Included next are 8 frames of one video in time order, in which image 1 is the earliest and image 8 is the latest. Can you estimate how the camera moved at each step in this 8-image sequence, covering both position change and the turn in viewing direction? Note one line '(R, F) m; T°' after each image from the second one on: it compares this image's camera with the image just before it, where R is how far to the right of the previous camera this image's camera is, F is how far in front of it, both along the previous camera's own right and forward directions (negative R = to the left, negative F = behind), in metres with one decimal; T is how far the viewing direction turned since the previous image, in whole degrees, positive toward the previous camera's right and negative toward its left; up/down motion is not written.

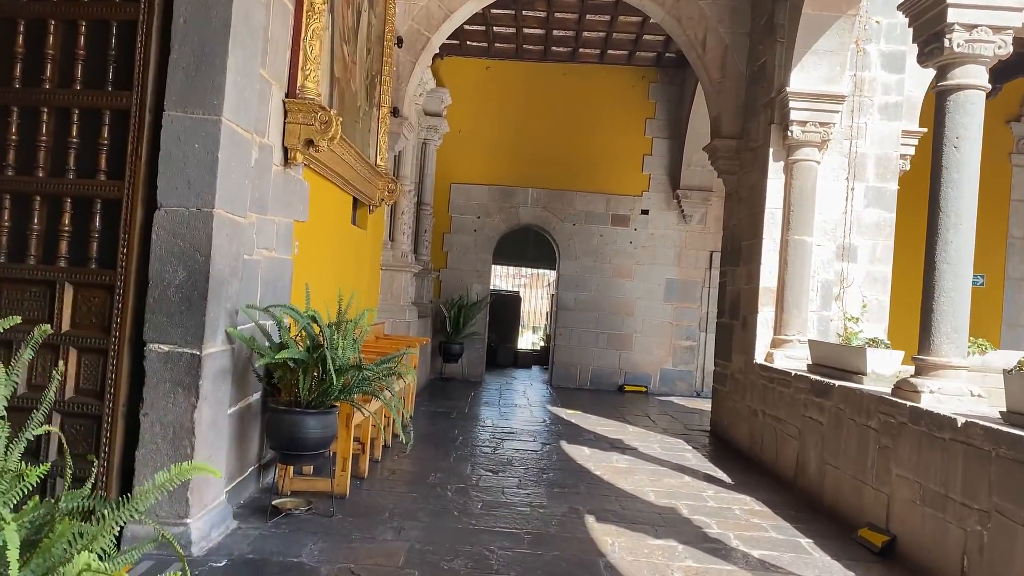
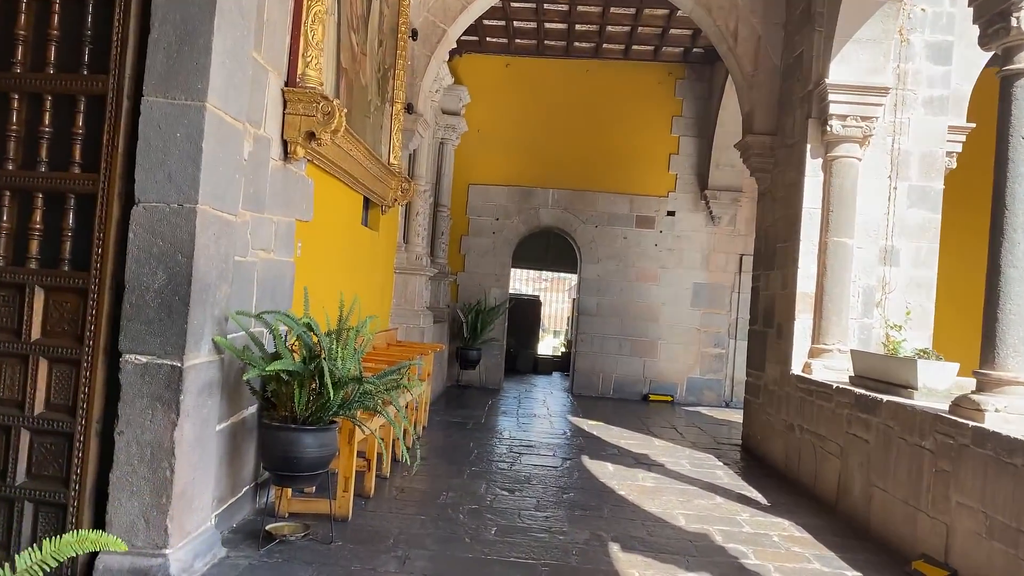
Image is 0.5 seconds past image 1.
(0.0, +0.3) m; -2°
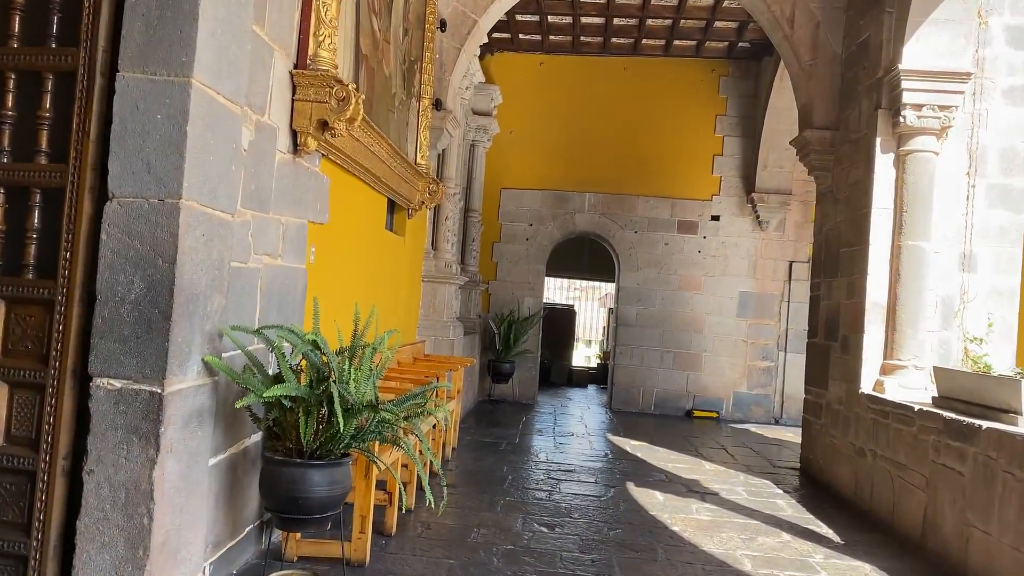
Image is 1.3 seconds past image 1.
(0.0, +0.4) m; -2°
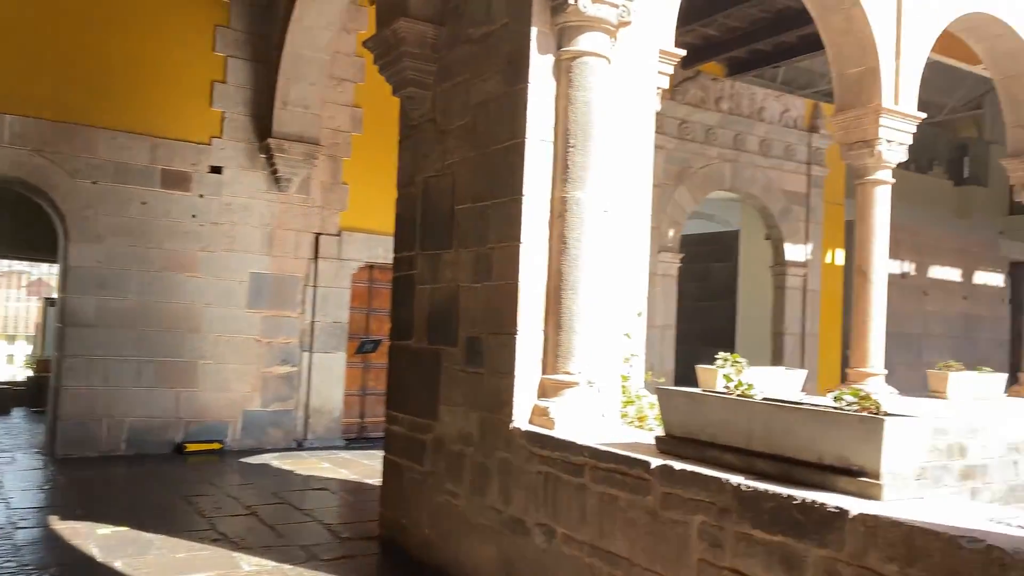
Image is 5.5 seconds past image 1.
(+0.2, +1.9) m; +36°
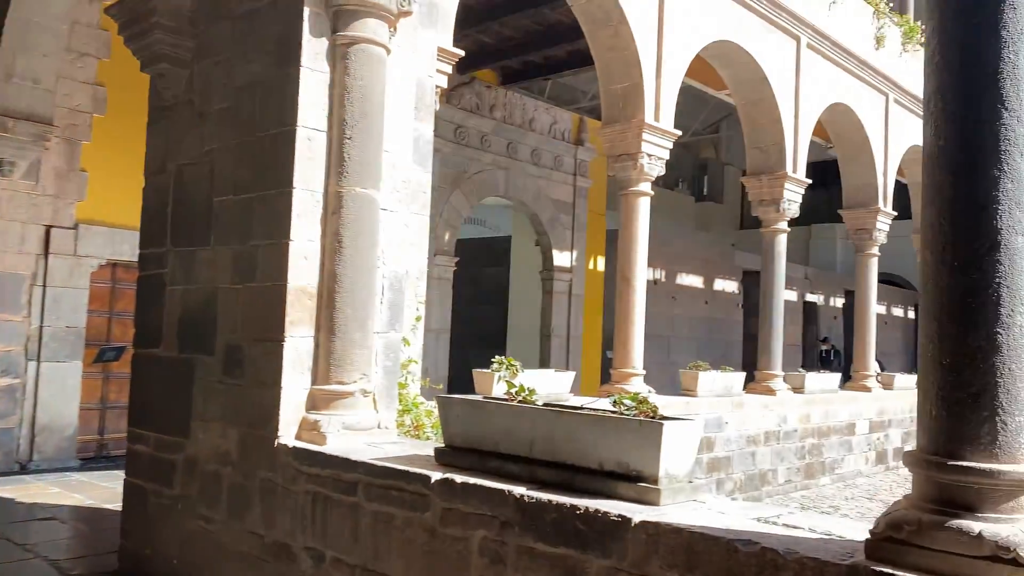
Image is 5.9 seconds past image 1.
(0.0, +0.1) m; +16°
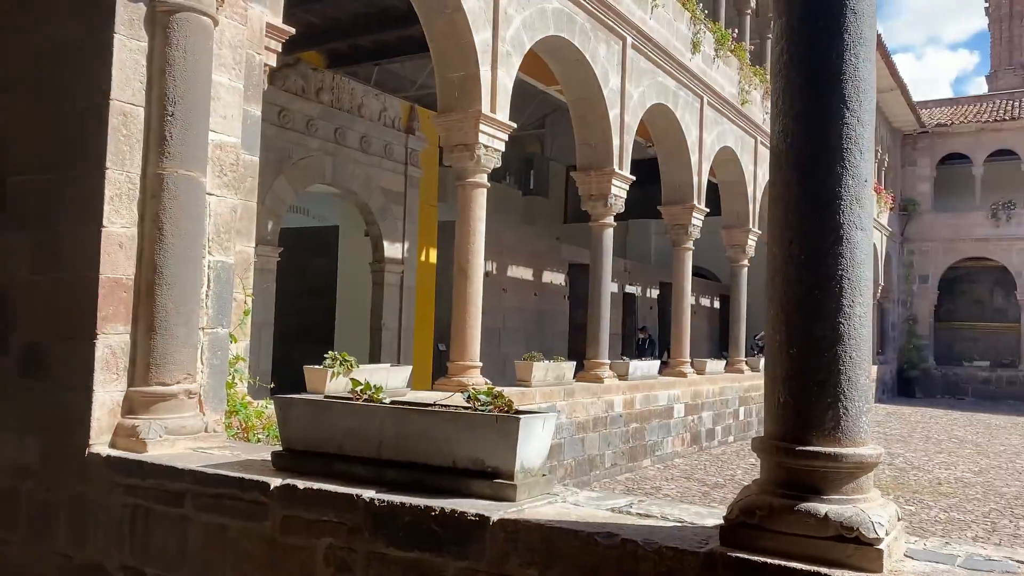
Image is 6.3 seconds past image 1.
(0.0, +0.1) m; +12°
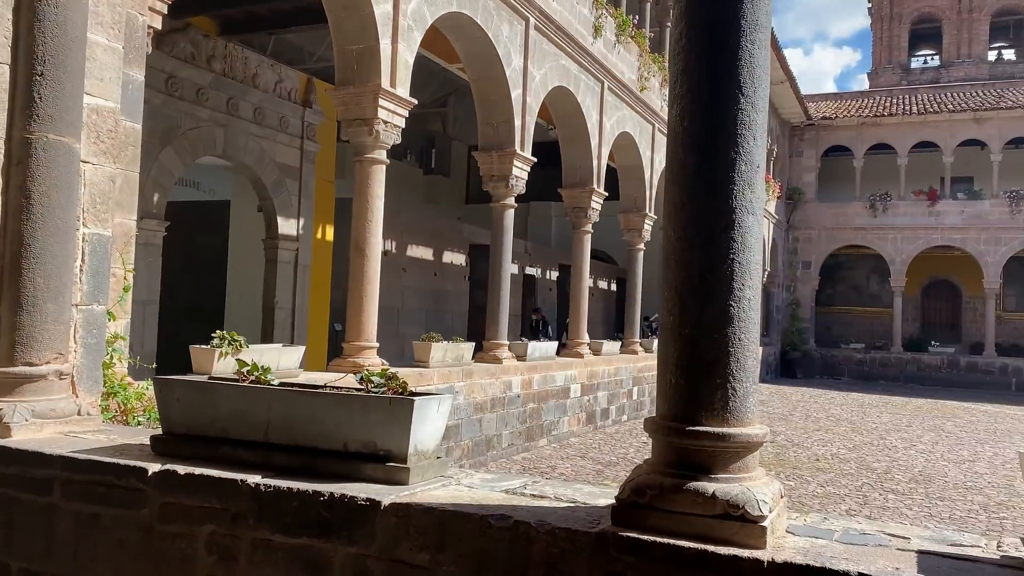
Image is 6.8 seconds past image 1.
(0.0, 0.0) m; +7°
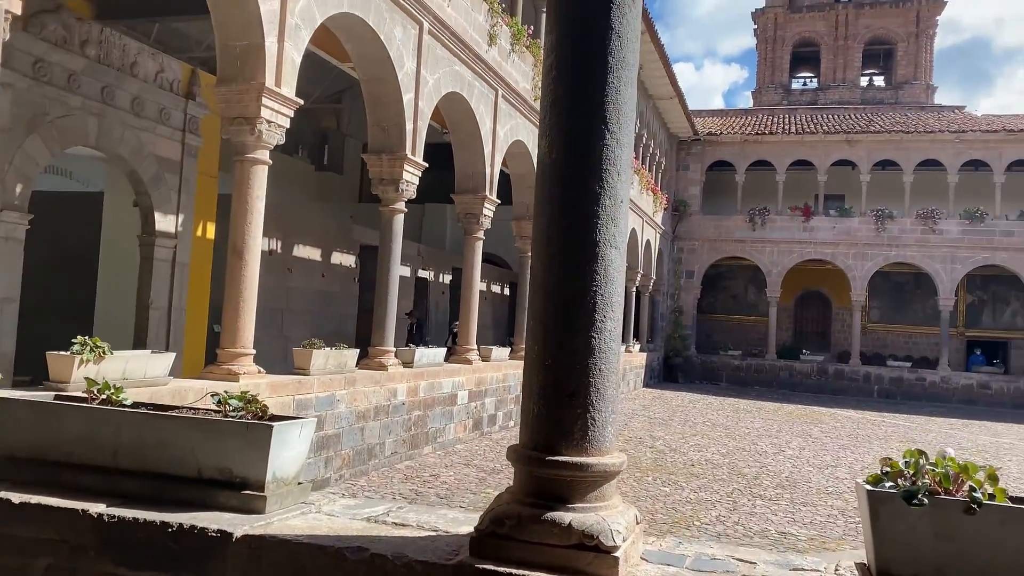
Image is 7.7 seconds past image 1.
(0.0, 0.0) m; +7°
